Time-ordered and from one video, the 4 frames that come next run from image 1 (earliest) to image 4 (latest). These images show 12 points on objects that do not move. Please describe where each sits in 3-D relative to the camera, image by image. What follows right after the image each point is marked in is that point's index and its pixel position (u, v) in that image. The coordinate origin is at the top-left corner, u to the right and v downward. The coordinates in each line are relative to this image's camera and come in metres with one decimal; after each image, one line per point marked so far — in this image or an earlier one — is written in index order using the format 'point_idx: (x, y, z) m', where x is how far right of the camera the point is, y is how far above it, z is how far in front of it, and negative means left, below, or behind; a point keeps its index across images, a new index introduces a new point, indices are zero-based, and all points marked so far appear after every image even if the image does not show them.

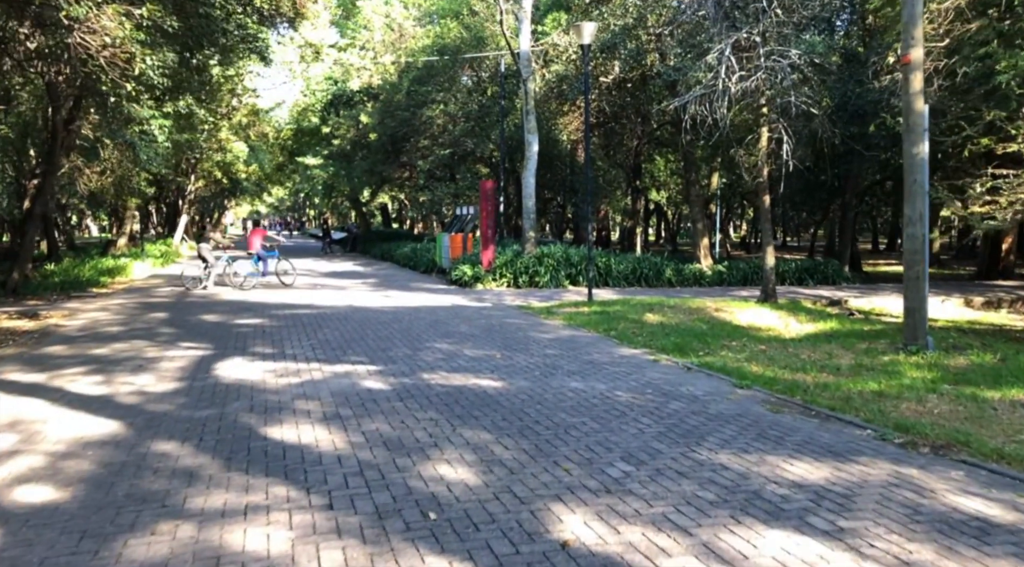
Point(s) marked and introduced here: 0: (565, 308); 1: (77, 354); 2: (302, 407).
0: (+1.0, -0.5, +15.2) m
1: (-5.8, -0.9, +11.0) m
2: (-1.9, -1.1, +7.2) m
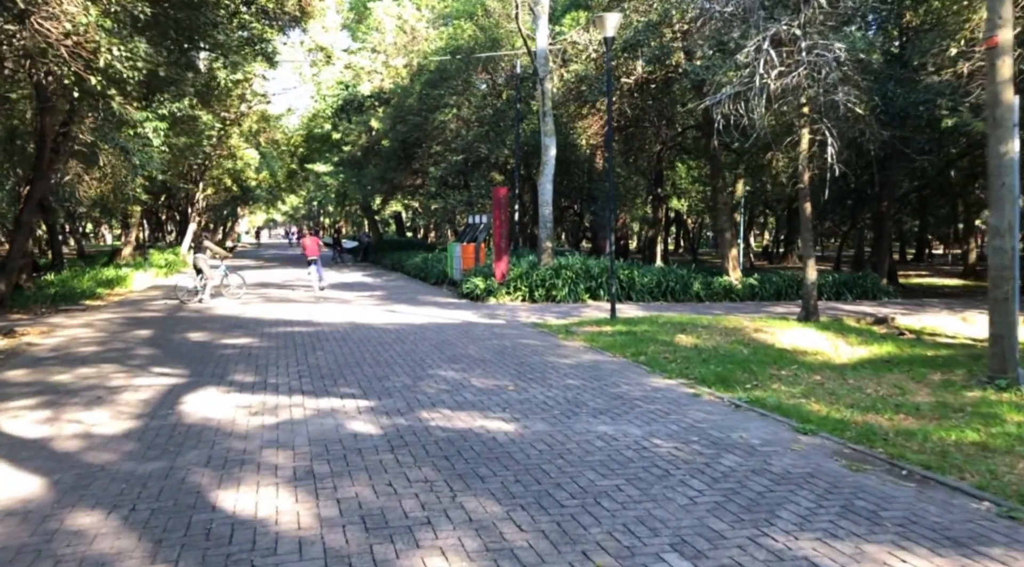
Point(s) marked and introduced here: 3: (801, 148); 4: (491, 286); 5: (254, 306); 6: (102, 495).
0: (+1.2, -0.7, +13.8) m
1: (-5.7, -1.2, +9.8) m
2: (-1.8, -1.3, +5.9) m
3: (+5.1, +2.4, +14.6) m
4: (-0.5, -0.1, +19.2) m
5: (-5.9, -0.5, +18.7) m
6: (-2.6, -1.4, +5.3) m
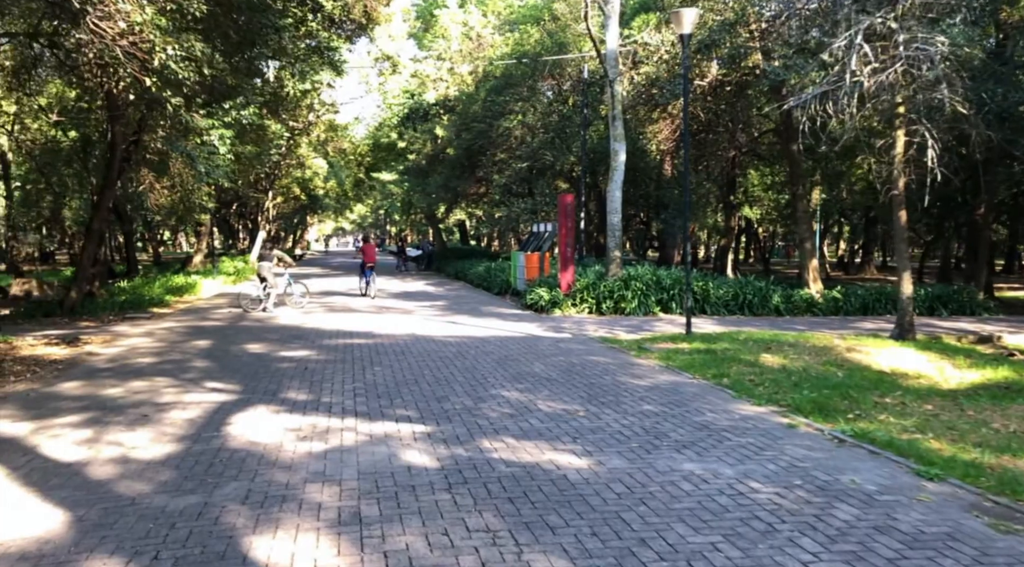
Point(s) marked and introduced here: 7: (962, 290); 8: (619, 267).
0: (+2.3, -0.9, +12.9) m
1: (-4.9, -1.3, +9.4) m
2: (-1.3, -1.4, +5.3) m
3: (+6.3, +2.2, +13.4) m
4: (+1.0, -0.3, +18.5) m
5: (-4.4, -0.7, +18.3) m
6: (-2.2, -1.4, +4.7) m
7: (+10.6, -0.2, +19.3) m
8: (+2.6, +0.4, +19.7) m
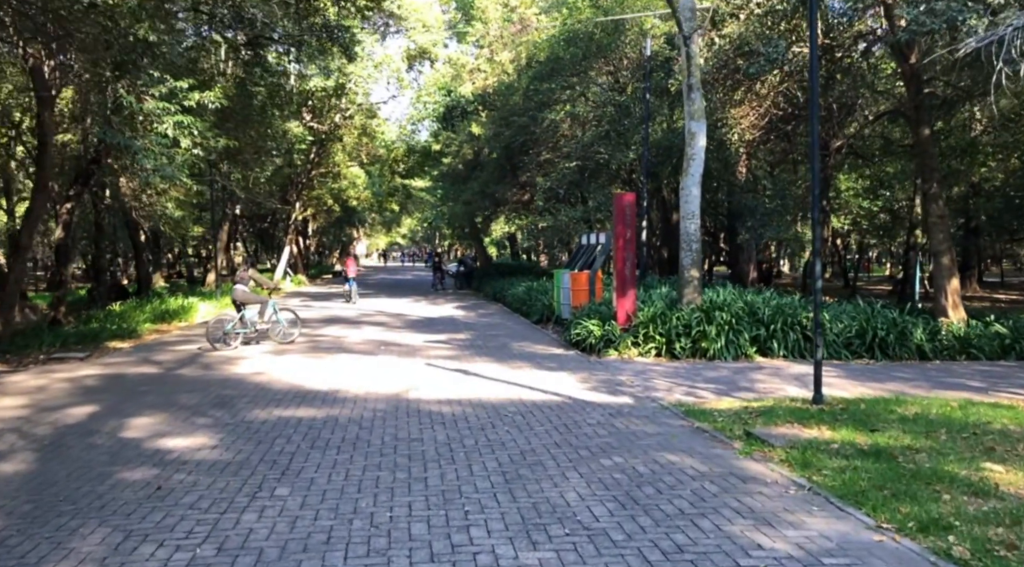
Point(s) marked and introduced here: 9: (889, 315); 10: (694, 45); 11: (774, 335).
0: (+2.6, -1.3, +7.9) m
1: (-4.8, -1.6, +5.0) m
2: (-1.5, -1.7, +0.6) m
3: (+6.6, +1.7, +8.3) m
4: (+1.6, -0.8, +13.6) m
5: (-3.7, -1.3, +13.8) m
6: (-2.5, -1.7, 0.0) m
7: (+11.2, -0.7, +13.7) m
8: (+3.3, -0.1, +14.7) m
9: (+6.3, -0.5, +13.6) m
10: (+3.1, +4.1, +14.5) m
11: (+4.3, -0.8, +13.6) m
